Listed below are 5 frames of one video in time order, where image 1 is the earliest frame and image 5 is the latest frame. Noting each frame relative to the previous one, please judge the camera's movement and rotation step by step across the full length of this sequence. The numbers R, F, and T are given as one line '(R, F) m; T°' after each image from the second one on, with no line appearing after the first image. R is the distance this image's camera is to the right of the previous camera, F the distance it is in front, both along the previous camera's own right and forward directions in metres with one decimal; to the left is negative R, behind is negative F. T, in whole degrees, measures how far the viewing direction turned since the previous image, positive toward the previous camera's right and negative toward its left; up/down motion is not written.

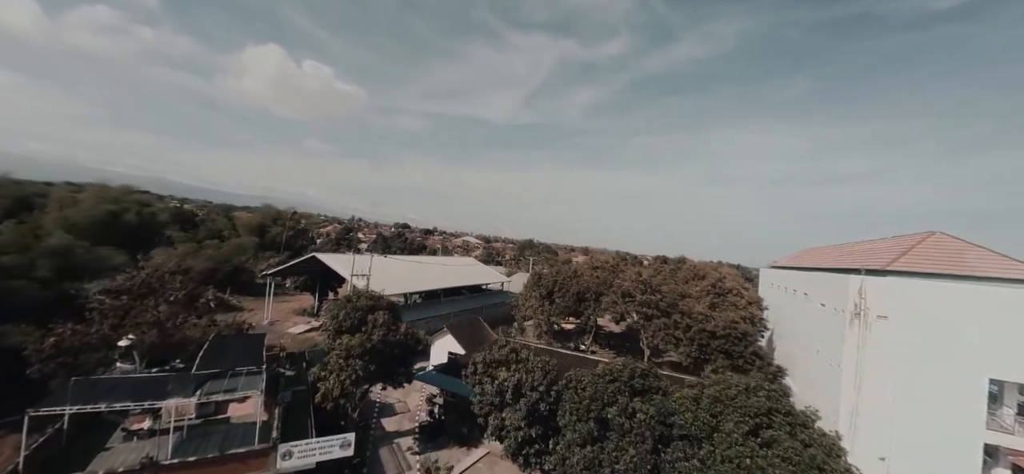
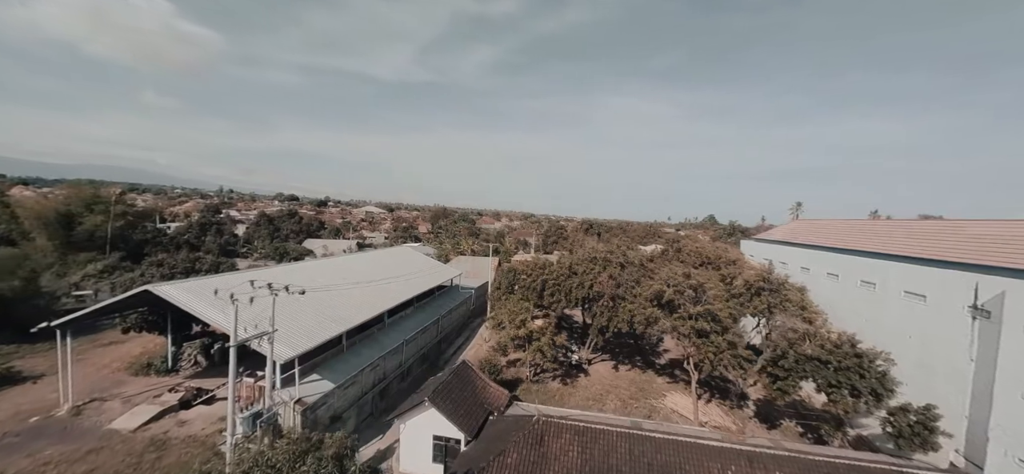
(-3.0, +7.2) m; +14°
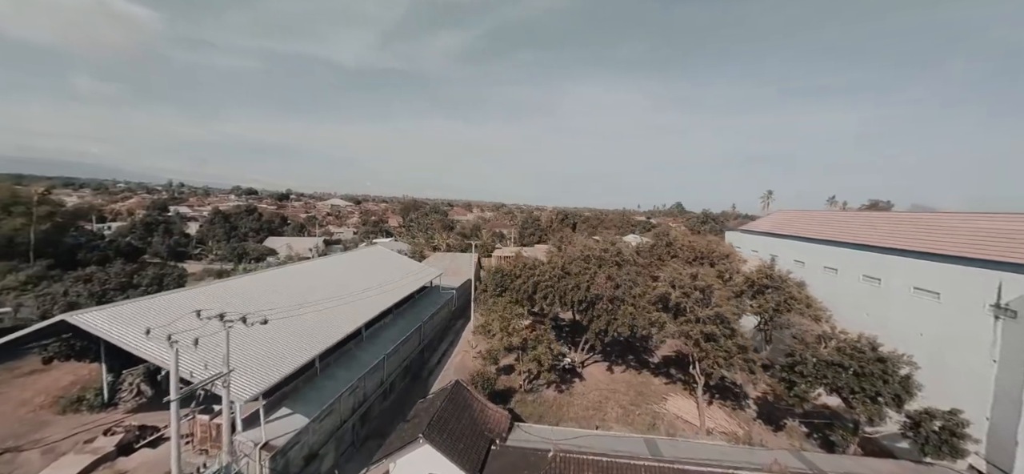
(-0.7, +1.4) m; +4°
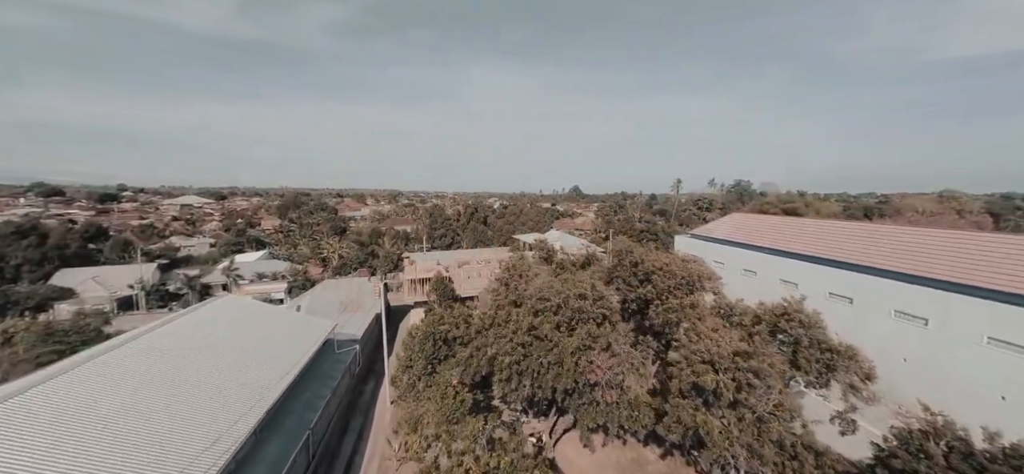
(-1.0, +5.8) m; +15°
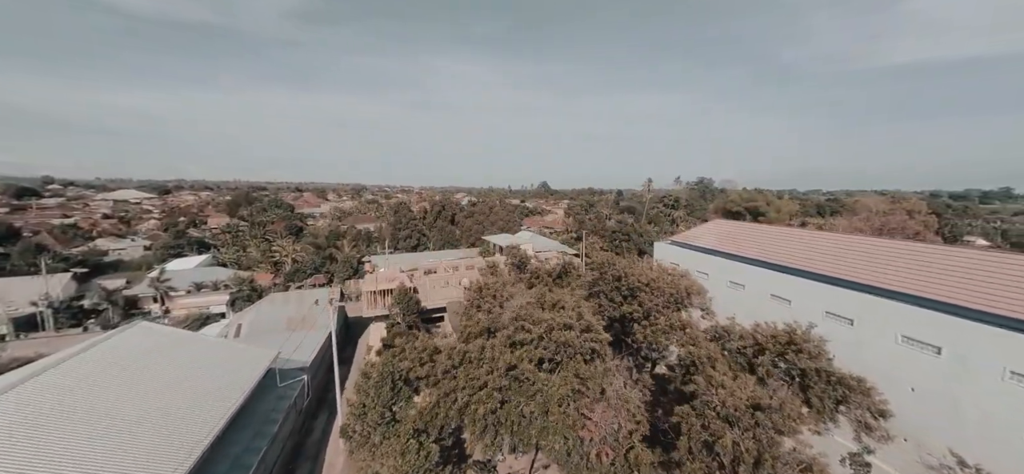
(-0.1, +1.8) m; +5°
